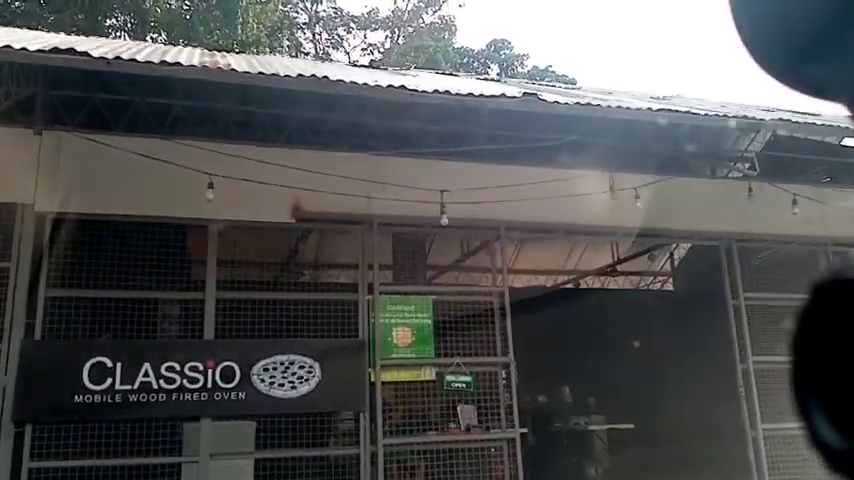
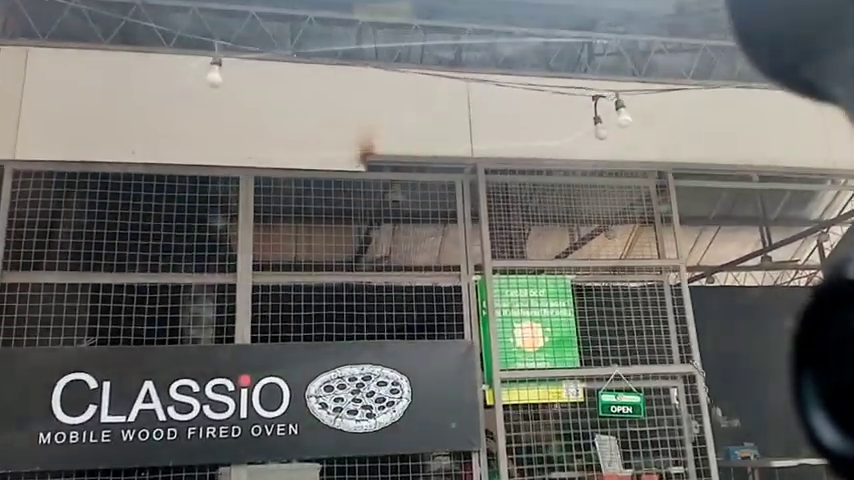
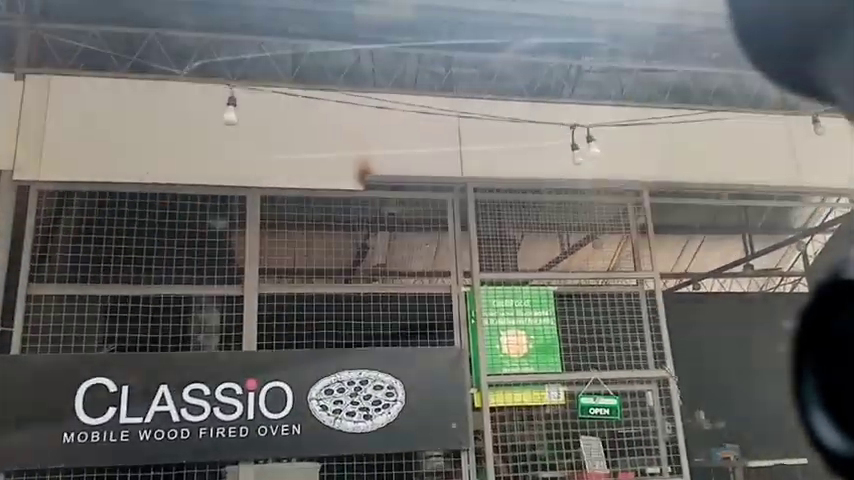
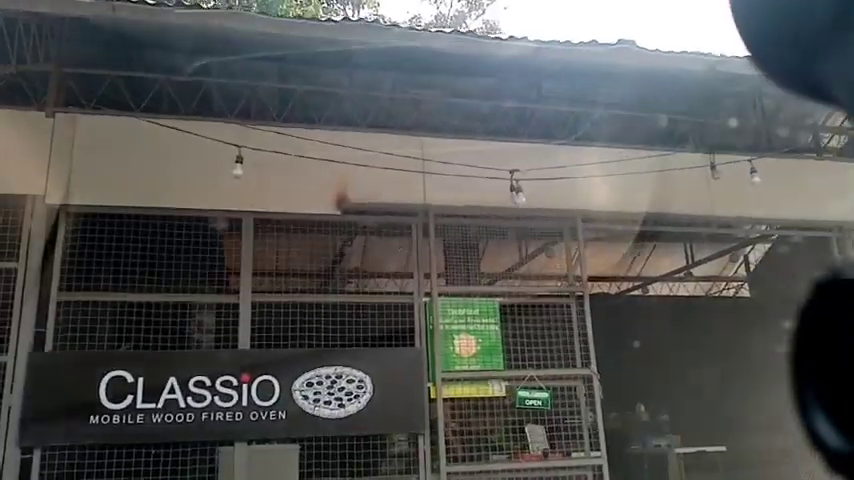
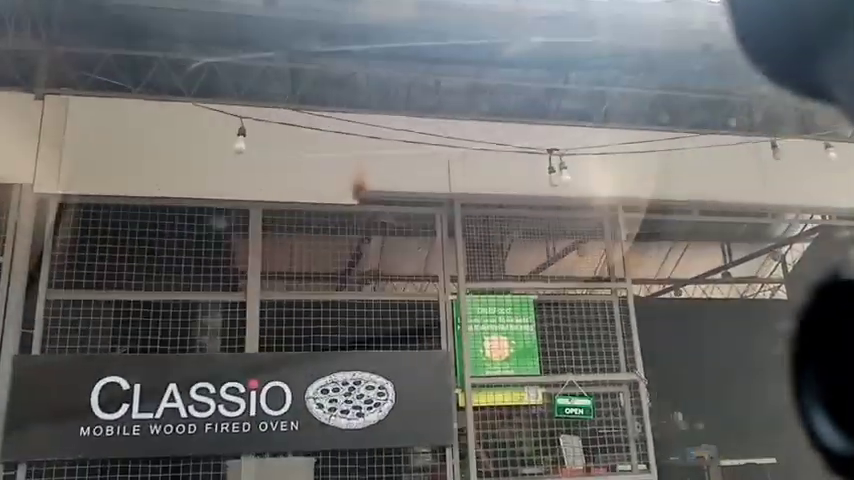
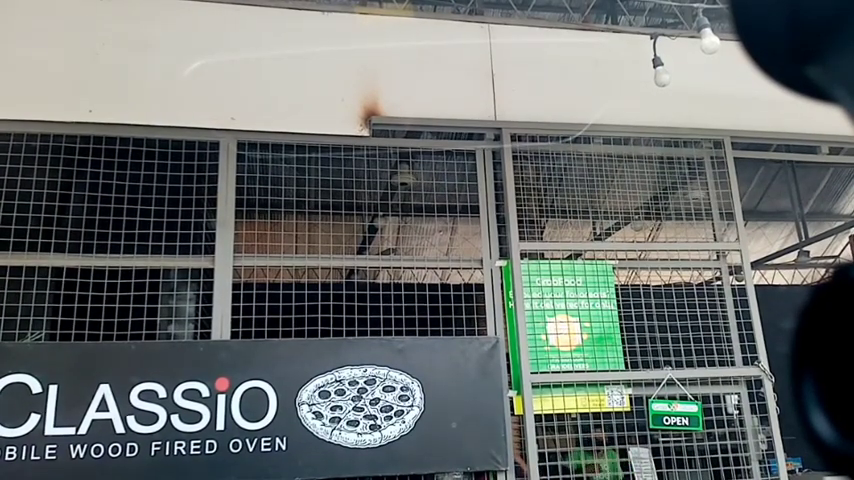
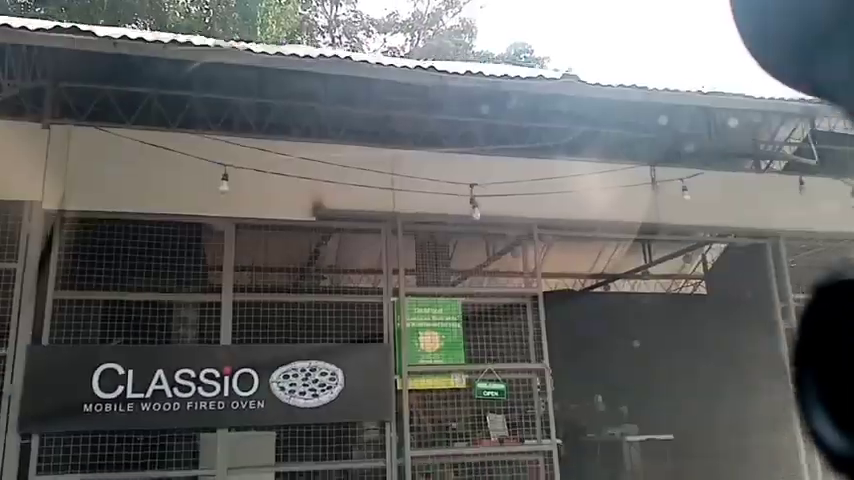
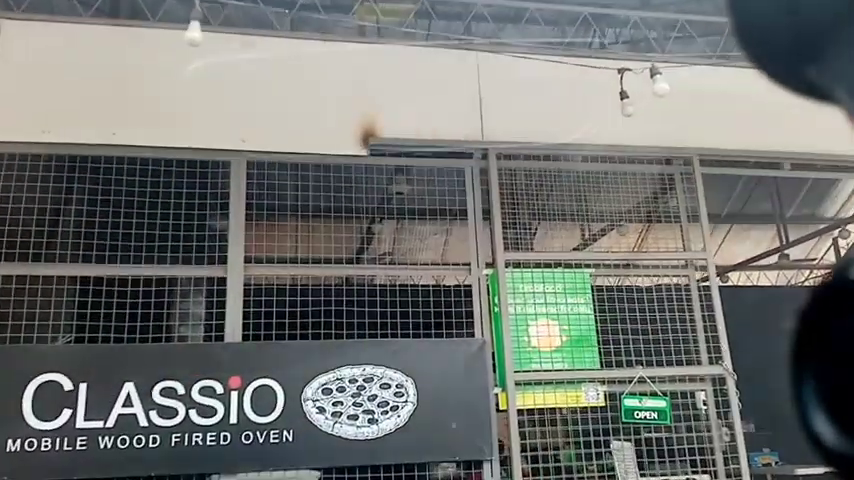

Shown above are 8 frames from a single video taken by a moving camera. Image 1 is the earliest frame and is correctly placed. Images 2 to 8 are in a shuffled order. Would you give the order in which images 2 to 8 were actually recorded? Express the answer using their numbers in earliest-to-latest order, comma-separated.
7, 4, 5, 3, 2, 8, 6
